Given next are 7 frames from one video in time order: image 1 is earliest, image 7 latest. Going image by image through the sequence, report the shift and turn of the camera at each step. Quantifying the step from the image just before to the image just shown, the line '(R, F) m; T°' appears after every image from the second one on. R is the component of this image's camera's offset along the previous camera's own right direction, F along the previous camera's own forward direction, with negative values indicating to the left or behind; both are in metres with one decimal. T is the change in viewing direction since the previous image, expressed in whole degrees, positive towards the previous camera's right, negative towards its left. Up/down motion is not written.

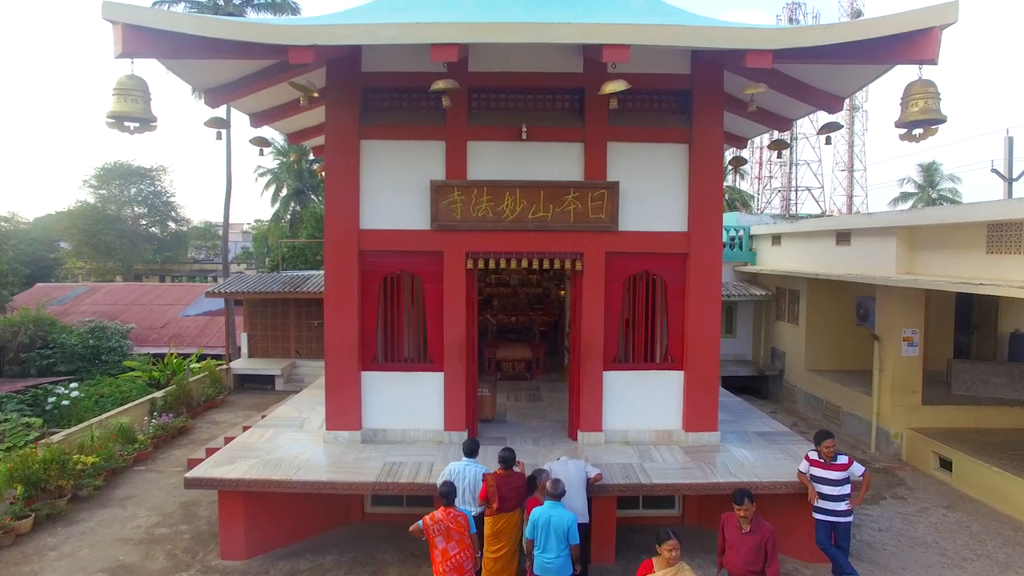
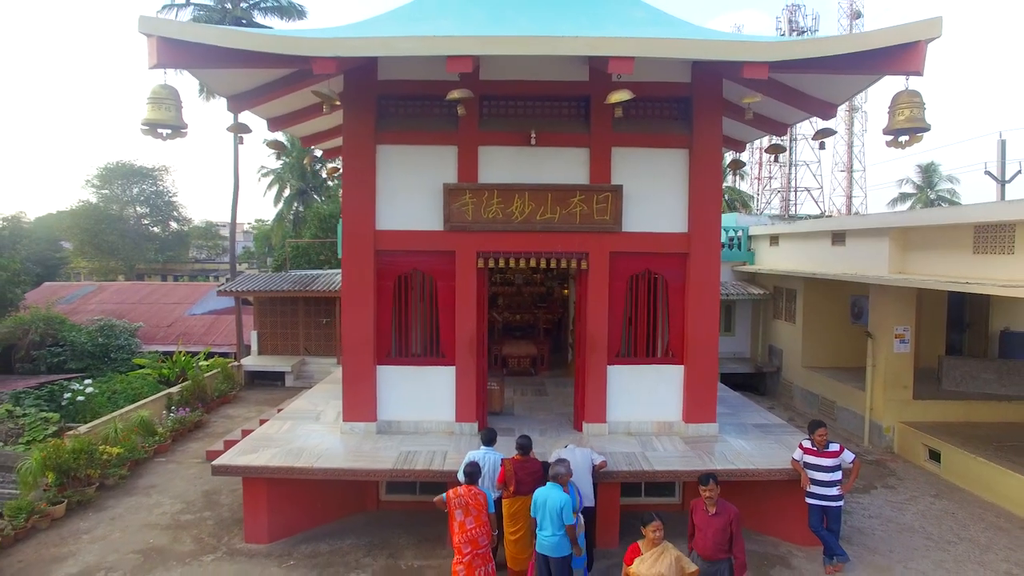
(-0.1, -0.3) m; 0°
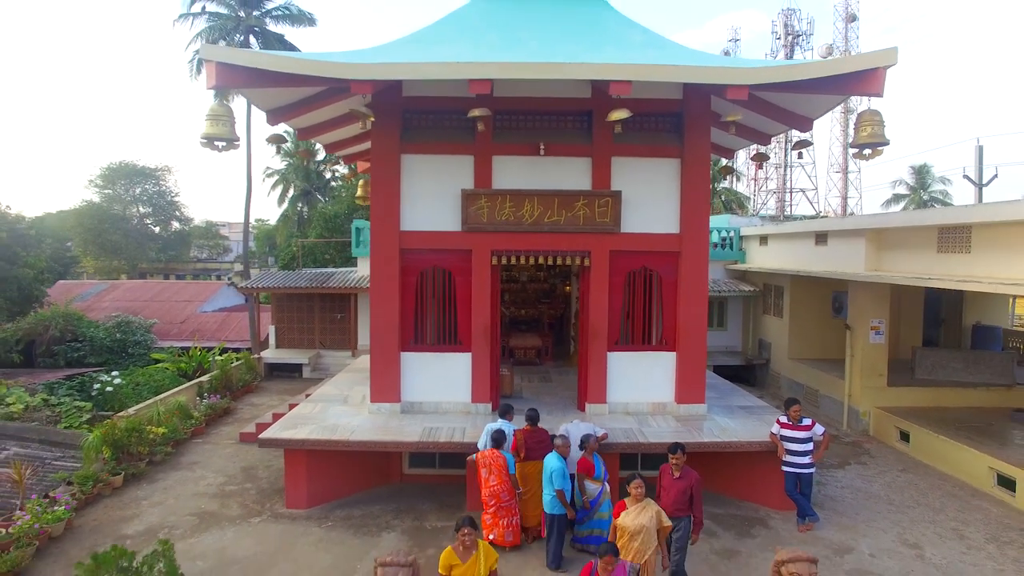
(-0.2, -0.8) m; 0°
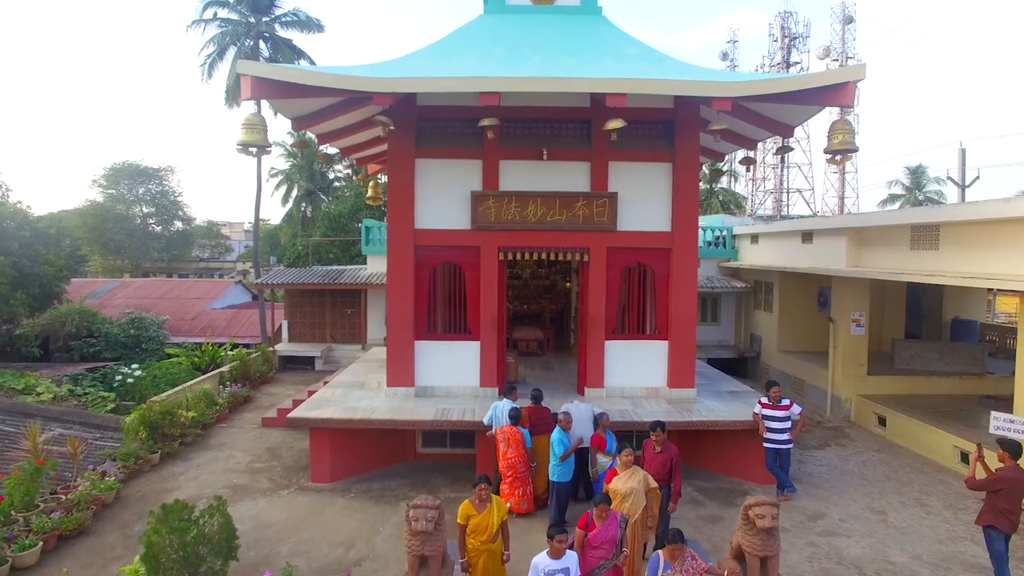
(-0.1, -0.7) m; 0°
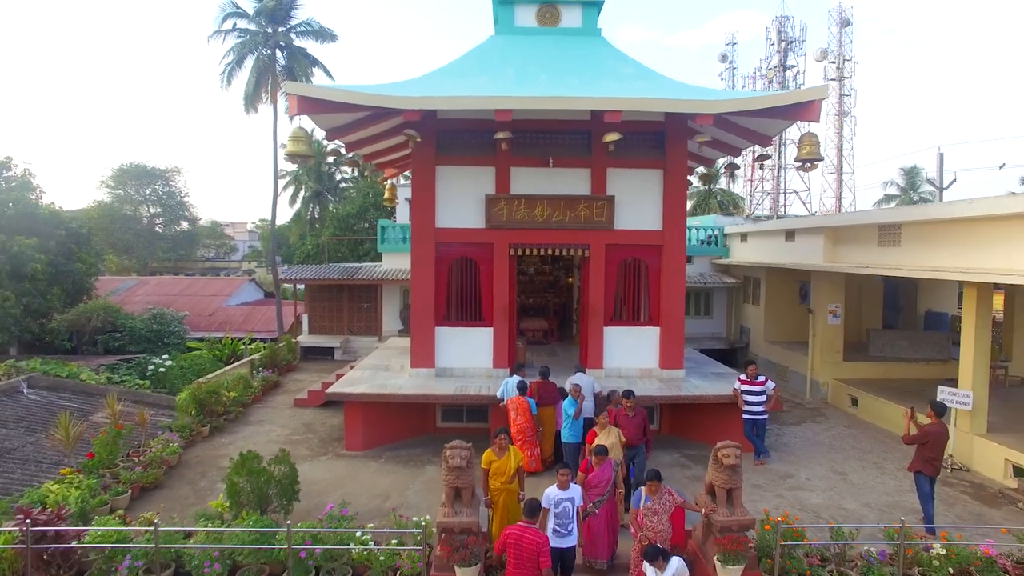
(-0.2, -1.1) m; 0°
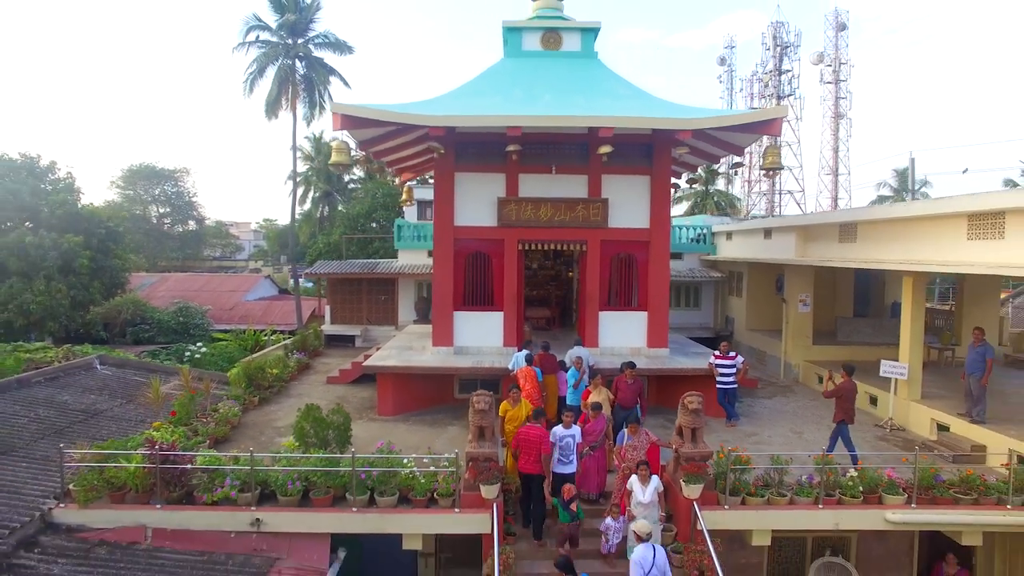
(-0.1, -1.6) m; 0°
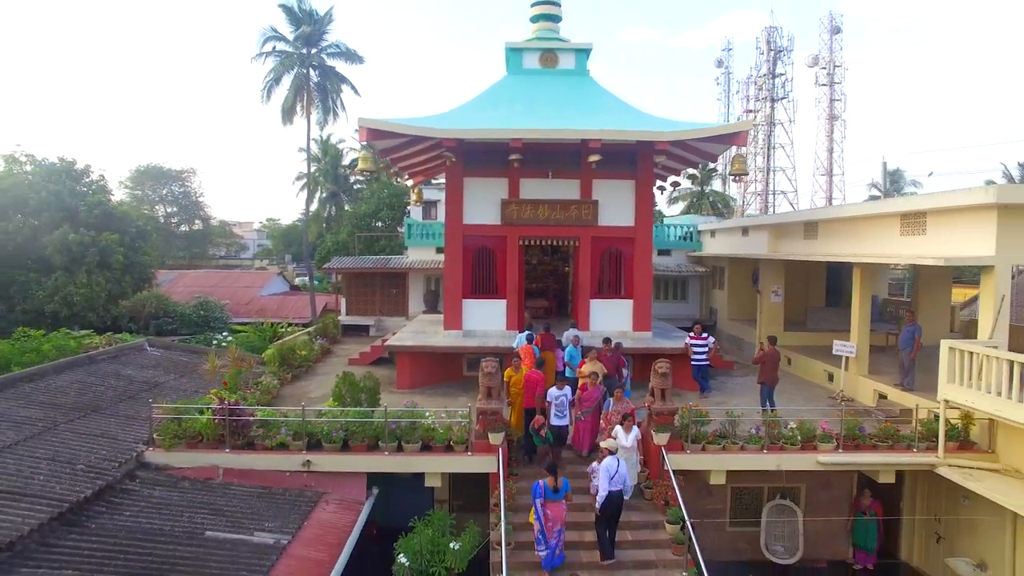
(0.0, -1.6) m; 0°
